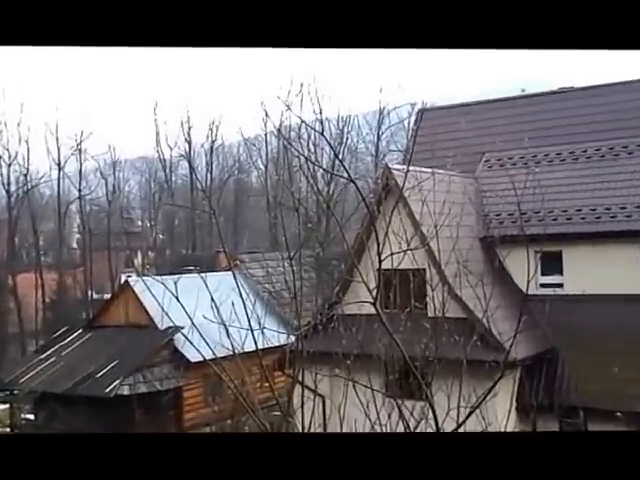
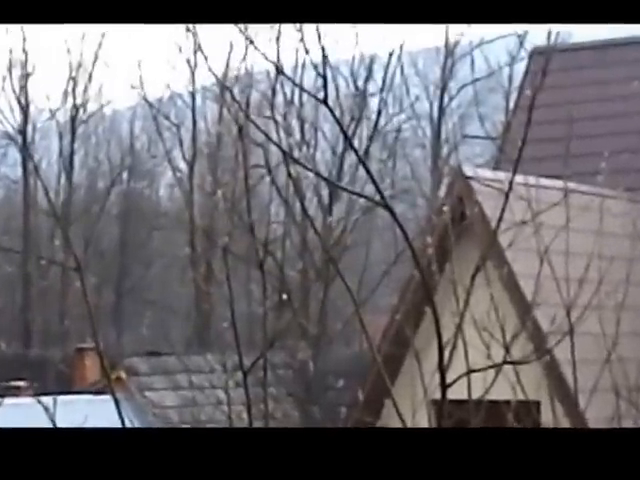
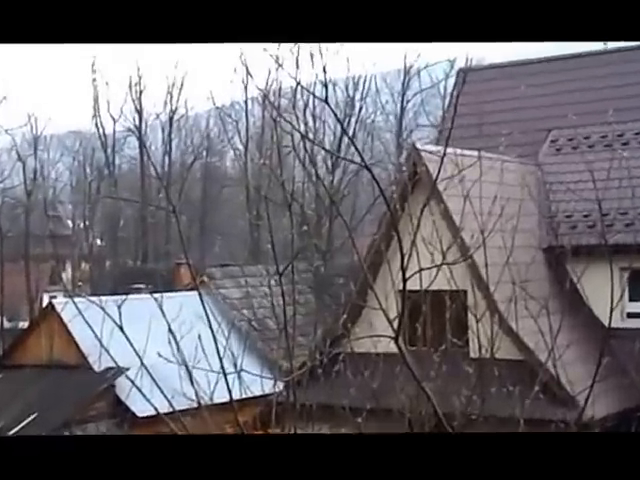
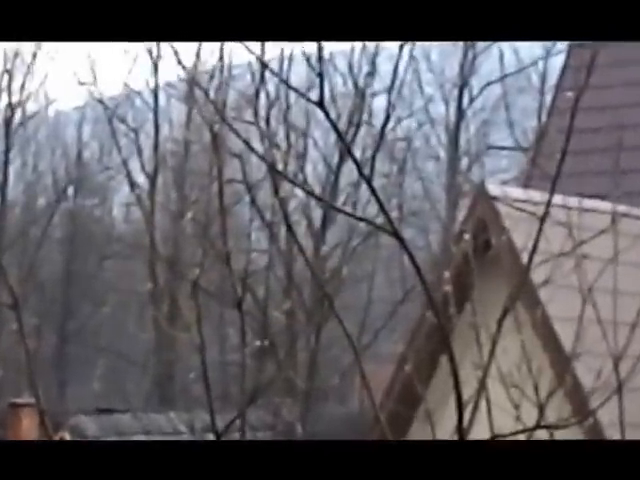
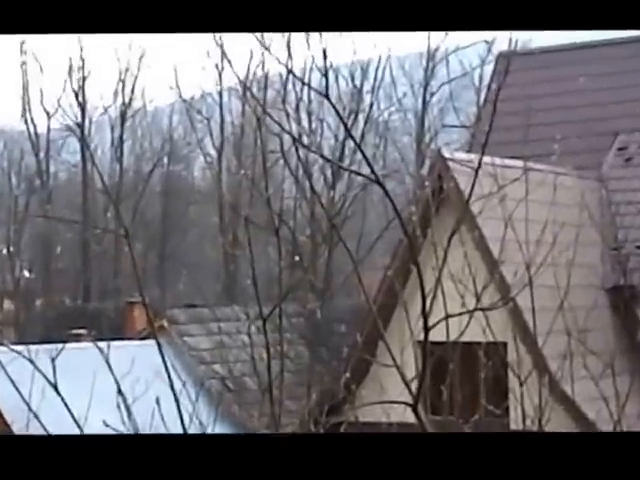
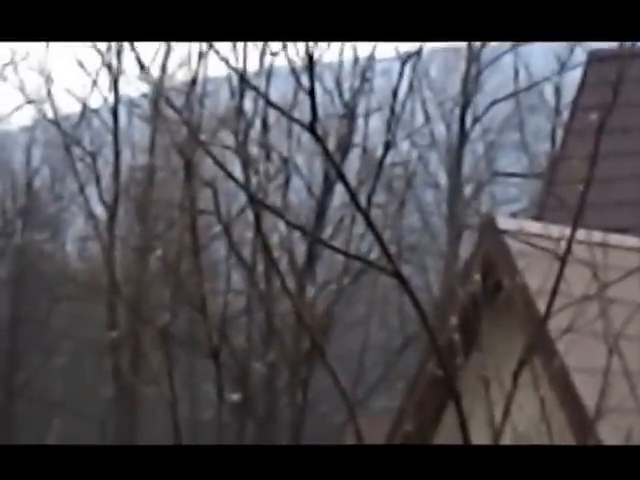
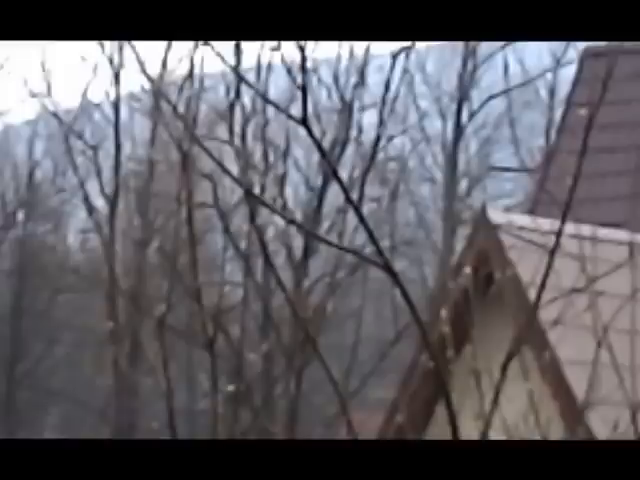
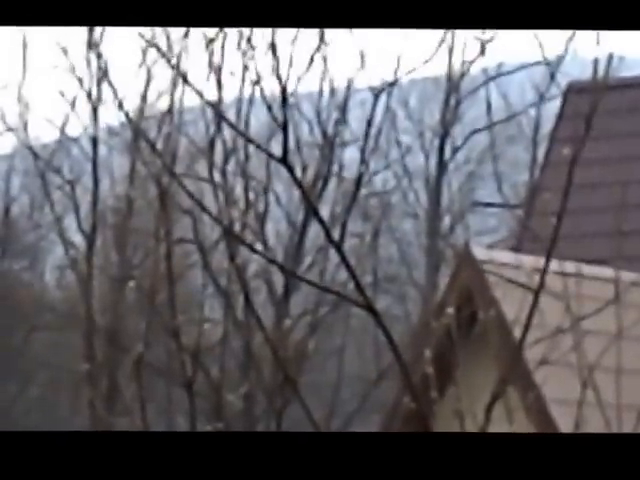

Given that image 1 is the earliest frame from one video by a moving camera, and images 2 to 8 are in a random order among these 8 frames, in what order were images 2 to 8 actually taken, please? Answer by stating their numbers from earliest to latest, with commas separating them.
3, 5, 2, 4, 7, 8, 6
